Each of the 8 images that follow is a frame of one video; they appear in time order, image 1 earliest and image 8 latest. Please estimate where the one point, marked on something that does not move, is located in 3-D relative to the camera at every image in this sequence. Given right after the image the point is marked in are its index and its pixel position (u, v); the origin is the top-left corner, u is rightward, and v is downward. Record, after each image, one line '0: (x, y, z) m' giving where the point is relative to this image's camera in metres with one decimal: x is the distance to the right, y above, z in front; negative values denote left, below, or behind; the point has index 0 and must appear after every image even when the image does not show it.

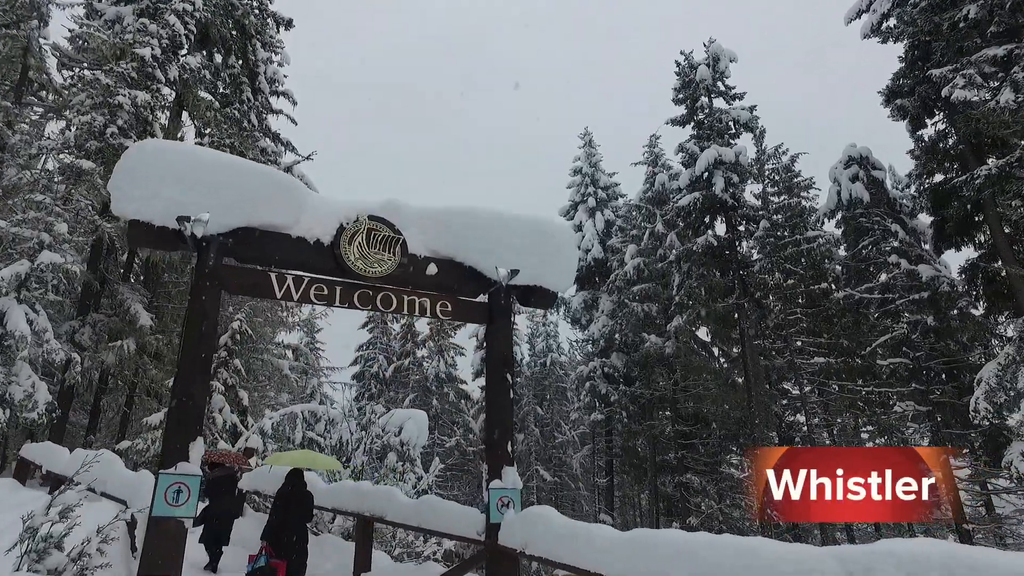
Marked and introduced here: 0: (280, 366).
0: (-5.1, -1.7, +14.5) m
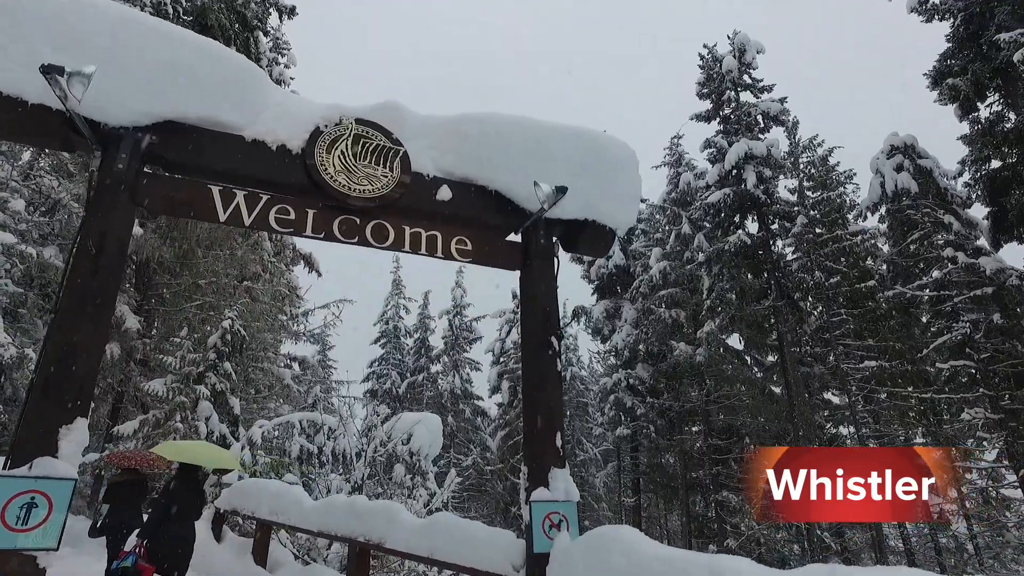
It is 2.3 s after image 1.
0: (-4.6, -1.8, +13.3) m
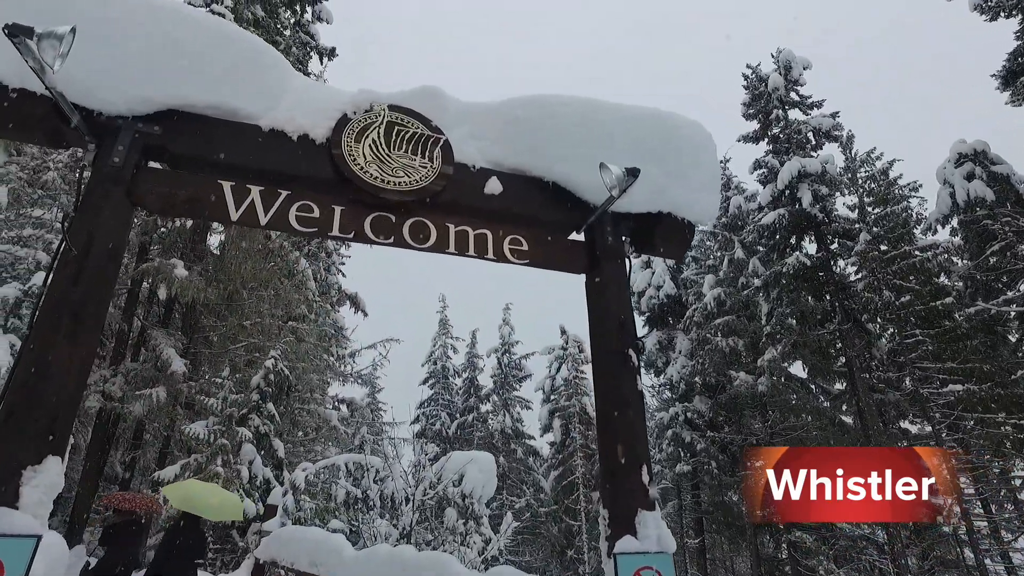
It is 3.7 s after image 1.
0: (-3.6, -2.5, +13.0) m
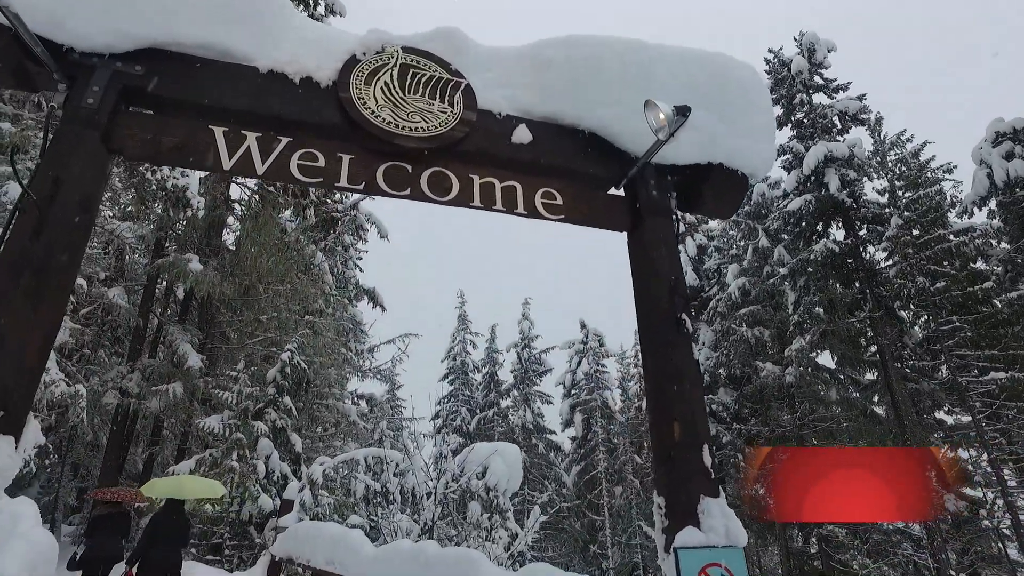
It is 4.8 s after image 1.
0: (-3.2, -2.4, +12.8) m
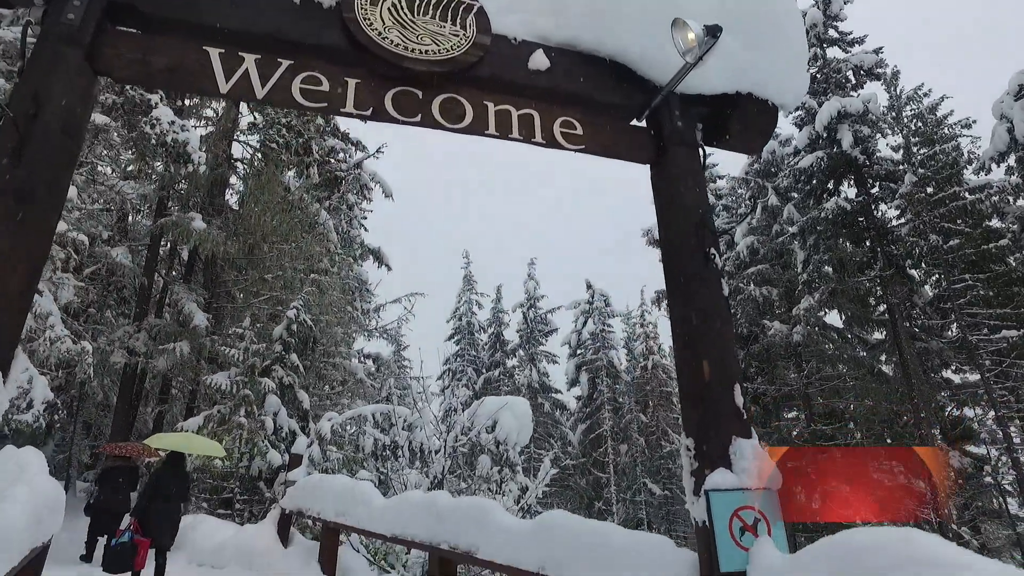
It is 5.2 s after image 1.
0: (-3.1, -1.6, +12.8) m
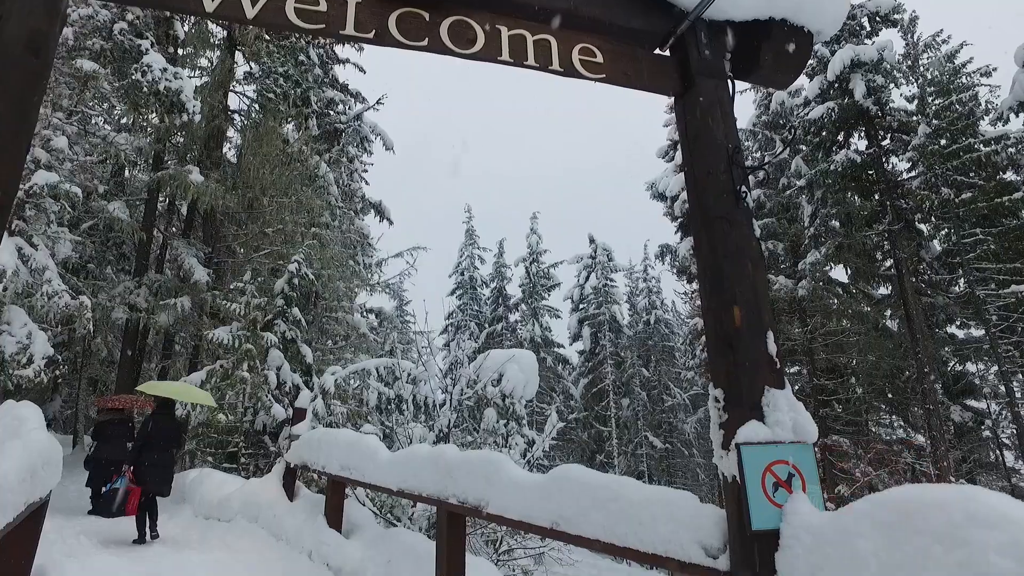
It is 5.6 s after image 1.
0: (-3.0, -0.7, +12.7) m
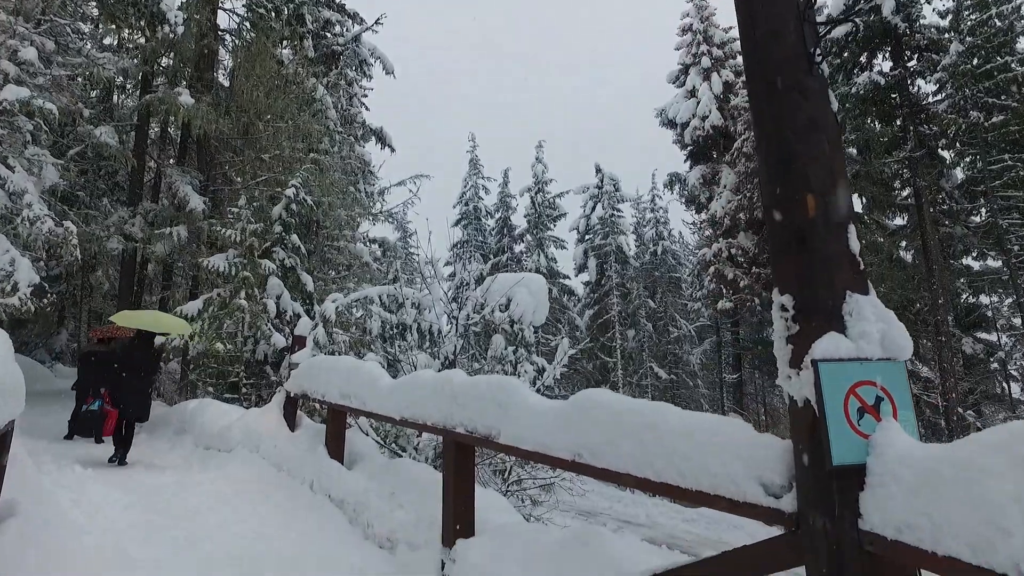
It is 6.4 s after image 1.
0: (-2.9, +0.6, +12.5) m
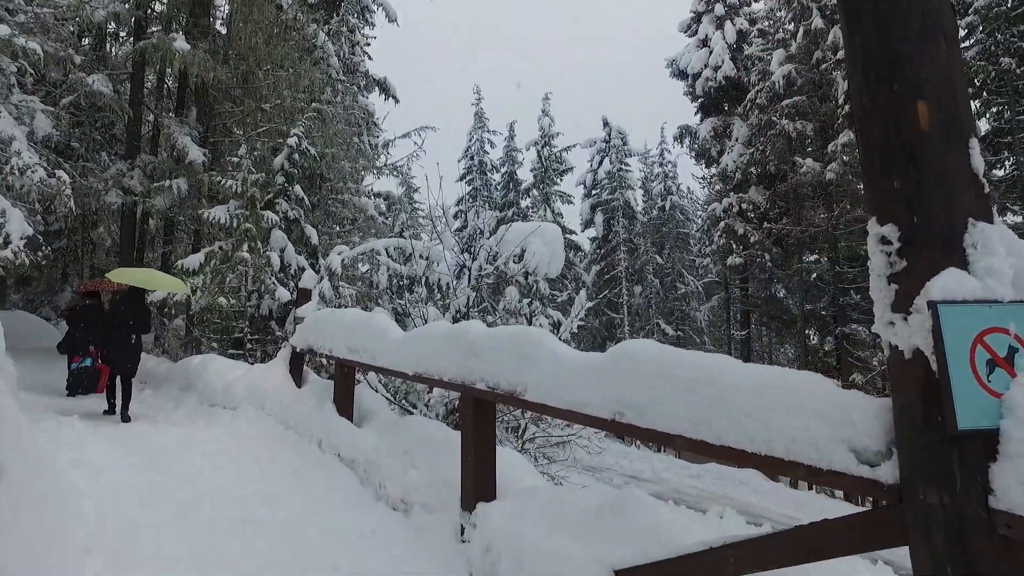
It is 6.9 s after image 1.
0: (-2.7, +1.4, +12.2) m
